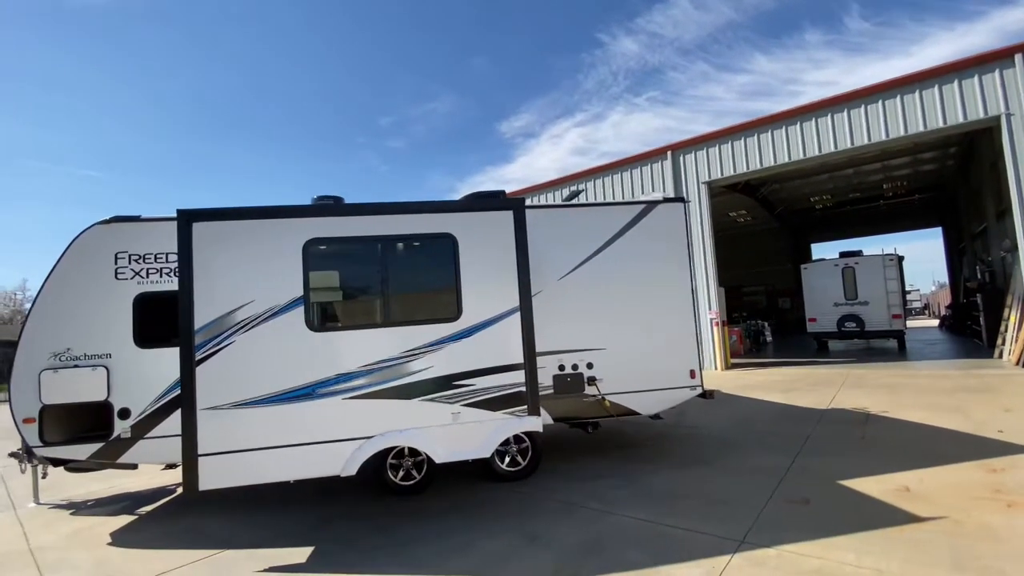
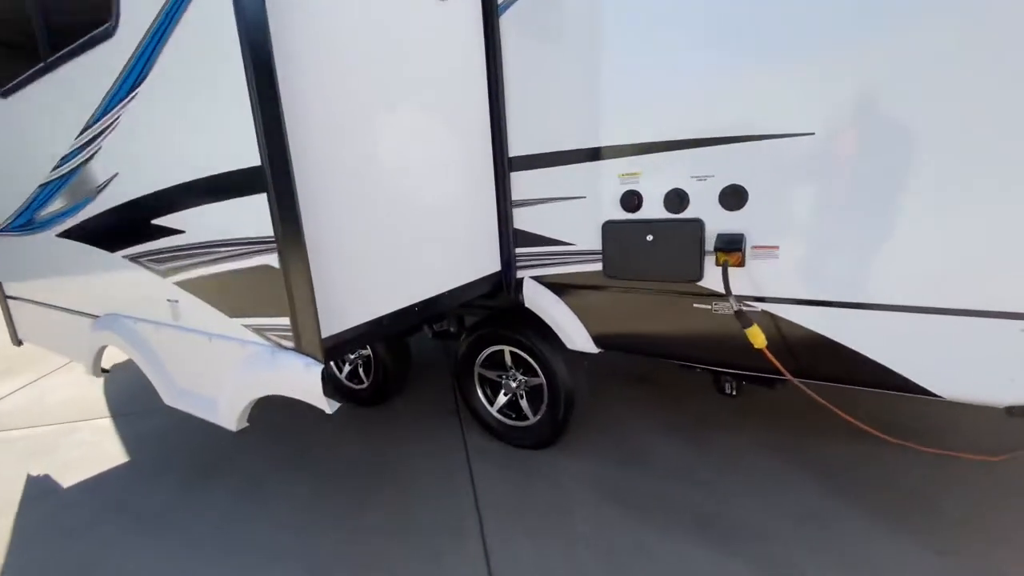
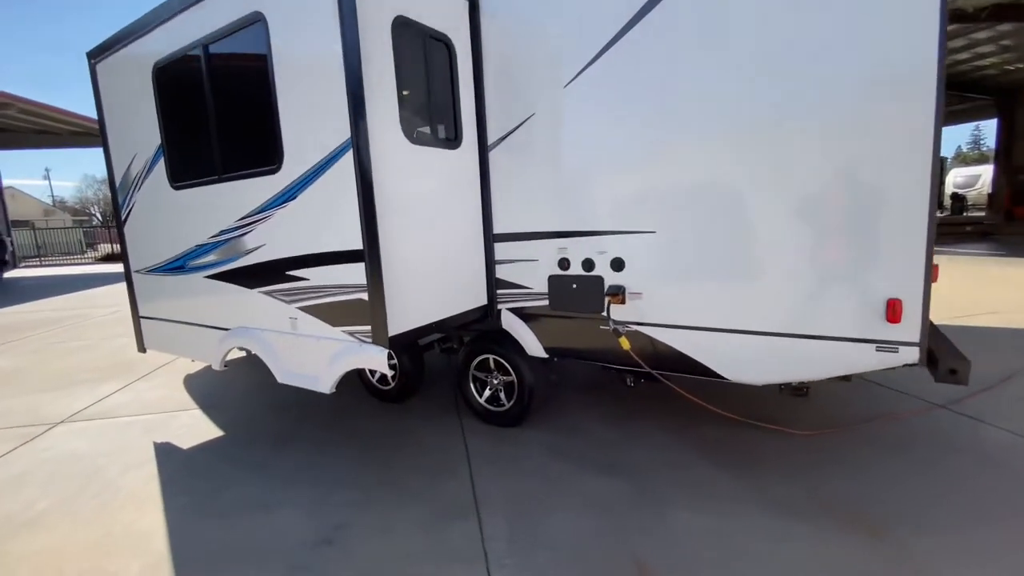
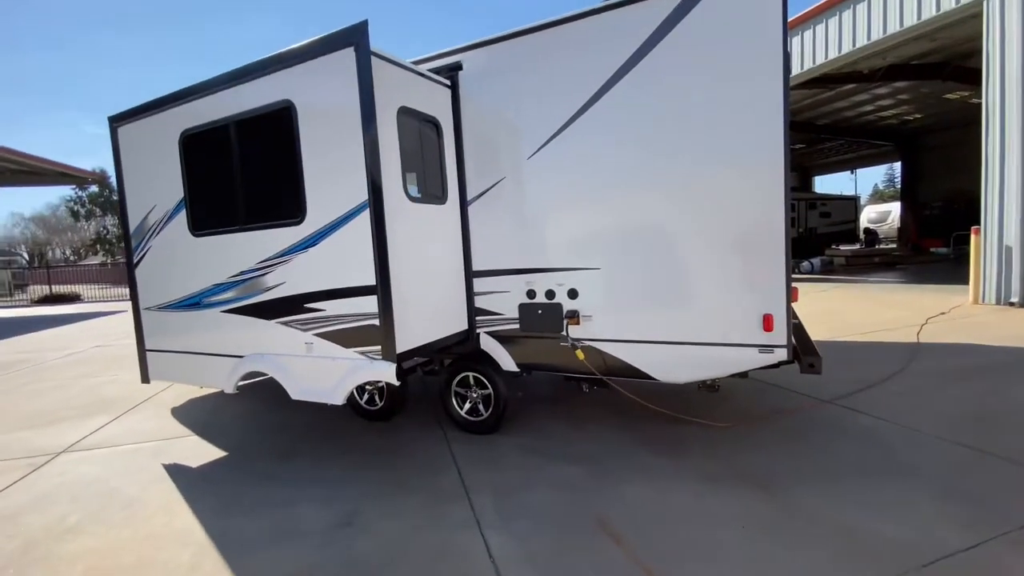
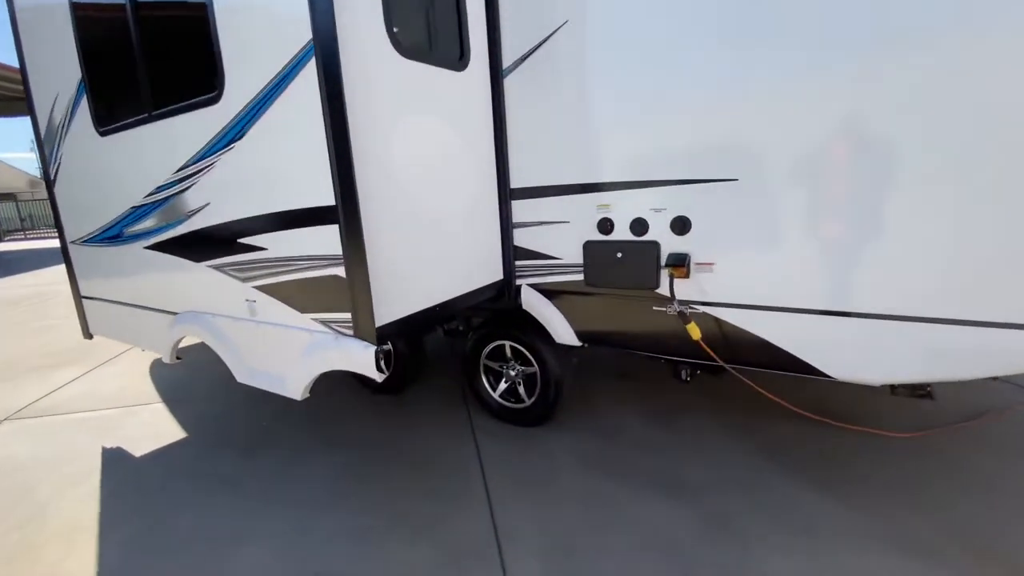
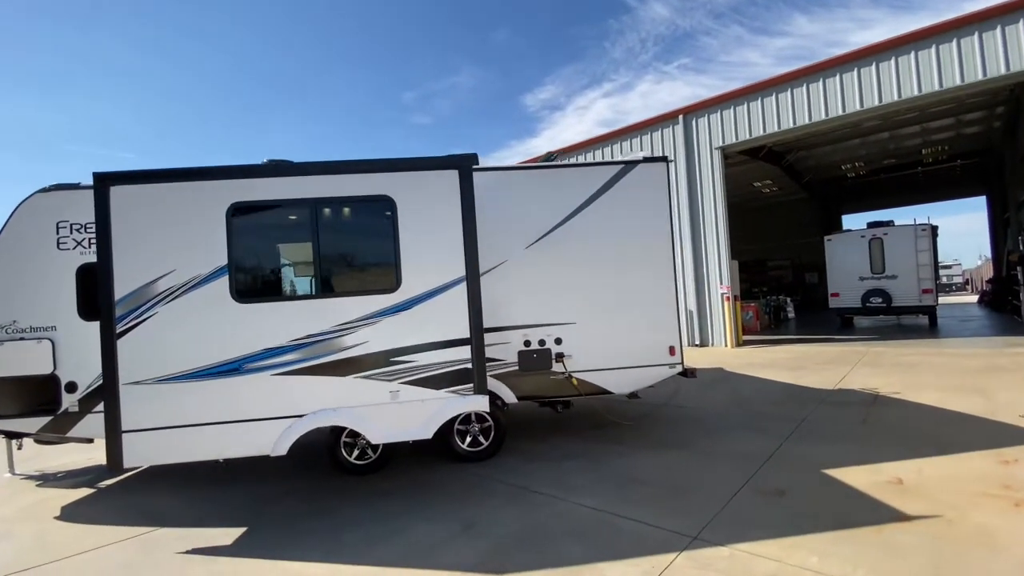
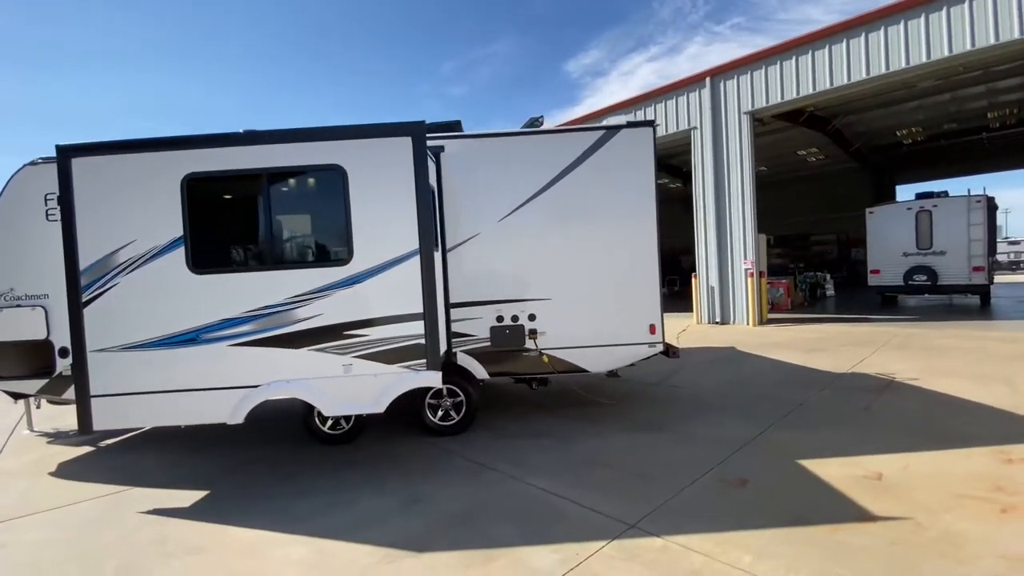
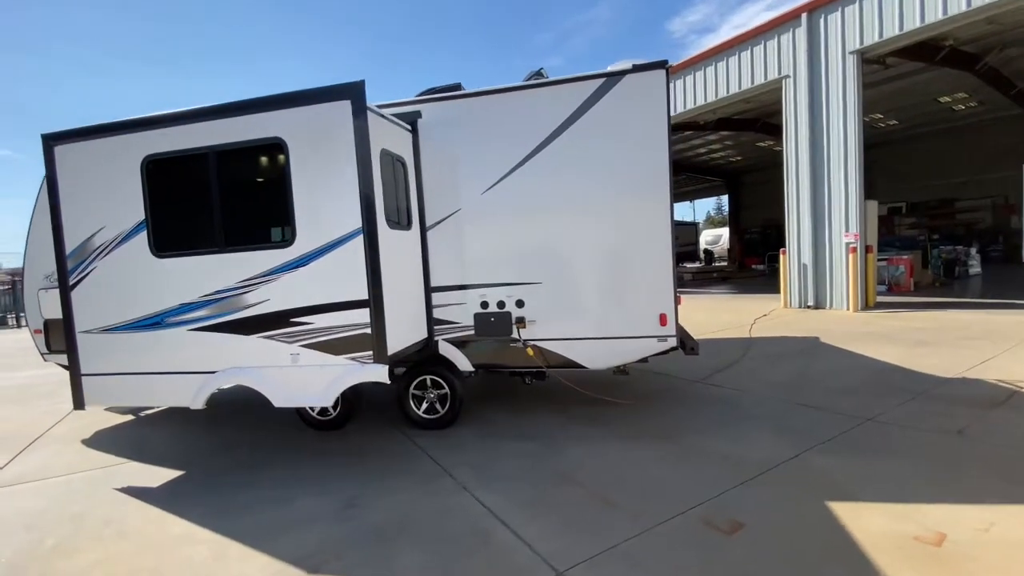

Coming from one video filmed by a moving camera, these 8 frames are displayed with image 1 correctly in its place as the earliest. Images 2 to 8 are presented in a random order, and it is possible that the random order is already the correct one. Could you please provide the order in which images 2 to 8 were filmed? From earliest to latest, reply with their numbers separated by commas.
6, 7, 8, 4, 3, 5, 2
